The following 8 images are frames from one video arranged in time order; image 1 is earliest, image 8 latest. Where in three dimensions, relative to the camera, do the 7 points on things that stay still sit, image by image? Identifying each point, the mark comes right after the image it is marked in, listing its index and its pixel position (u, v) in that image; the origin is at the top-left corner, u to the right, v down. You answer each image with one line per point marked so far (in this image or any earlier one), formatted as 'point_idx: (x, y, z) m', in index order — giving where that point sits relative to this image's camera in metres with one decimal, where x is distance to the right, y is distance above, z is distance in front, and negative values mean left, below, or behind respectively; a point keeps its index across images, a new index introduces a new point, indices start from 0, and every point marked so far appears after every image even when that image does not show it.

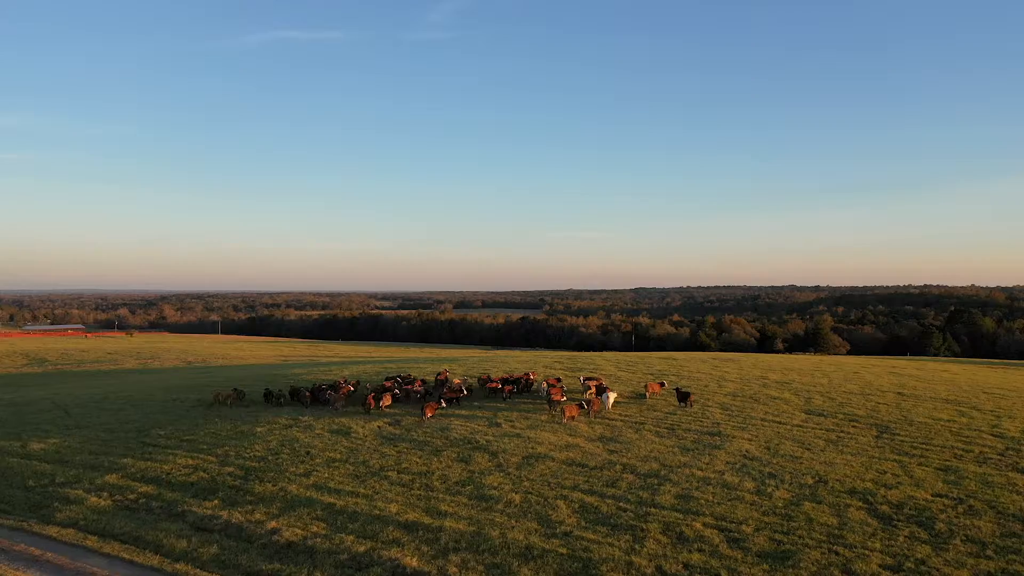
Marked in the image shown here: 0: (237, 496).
0: (-7.0, -5.3, +13.3) m
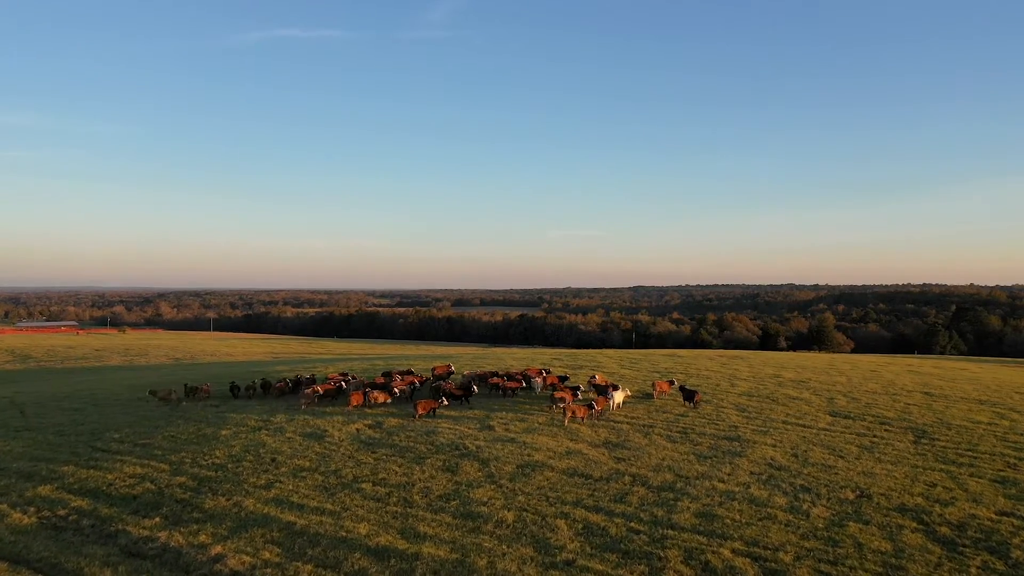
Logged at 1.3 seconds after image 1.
0: (-7.1, -4.9, +11.4) m
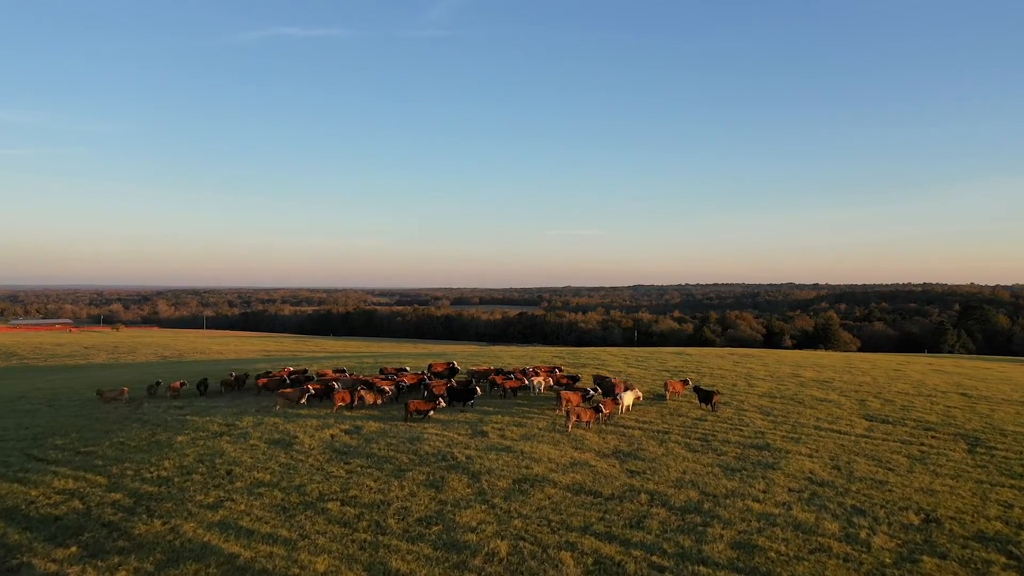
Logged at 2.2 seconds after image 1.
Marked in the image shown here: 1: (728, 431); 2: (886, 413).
0: (-7.2, -4.5, +9.4) m
1: (+6.1, -4.0, +14.9) m
2: (+12.1, -4.1, +17.1) m
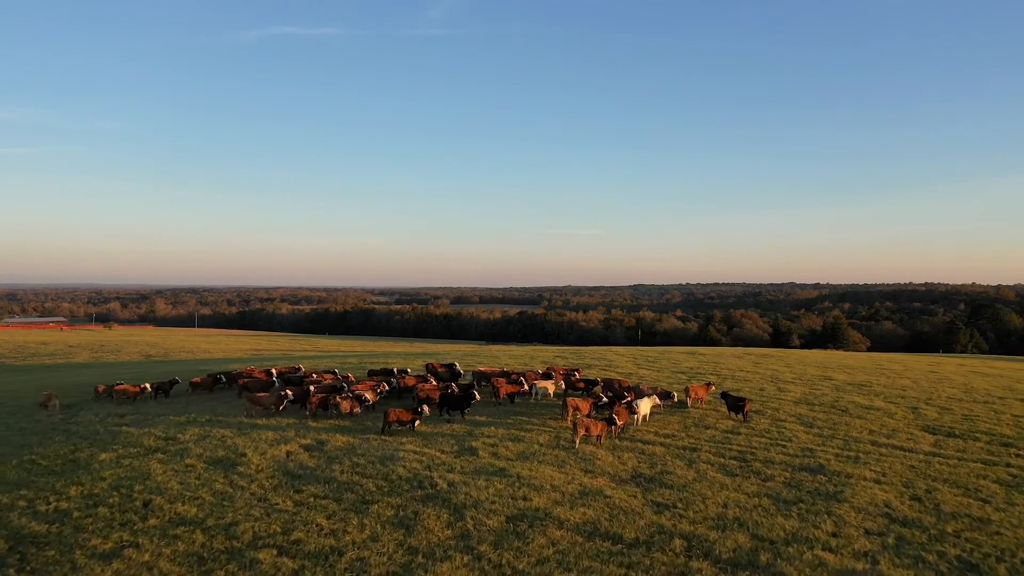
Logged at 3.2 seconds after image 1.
0: (-7.4, -4.2, +6.9) m
1: (+6.0, -3.7, +12.3) m
2: (+12.0, -3.8, +14.5) m
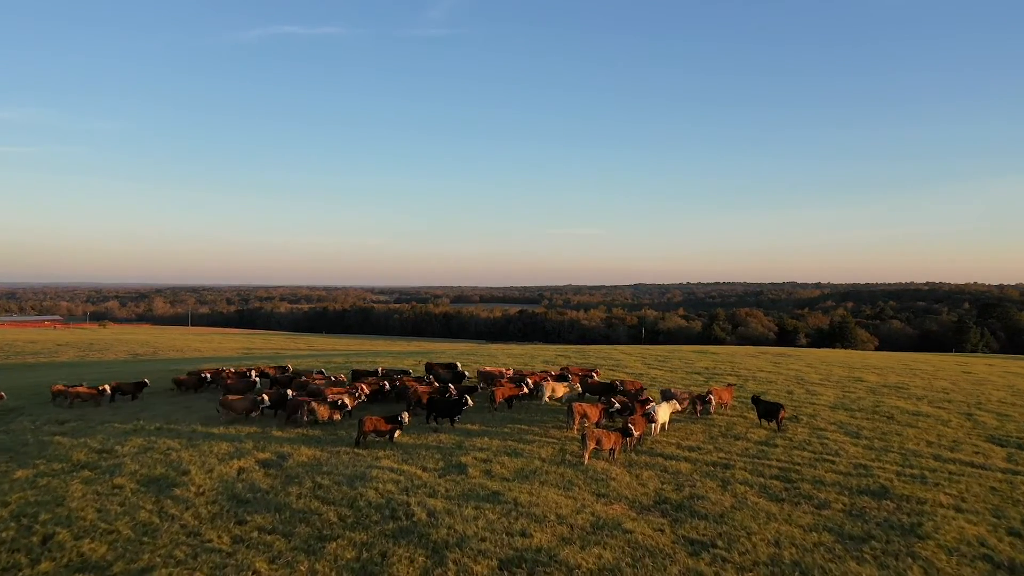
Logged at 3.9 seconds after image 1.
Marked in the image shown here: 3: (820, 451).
0: (-7.4, -3.9, +4.9) m
1: (+5.9, -3.4, +10.3) m
2: (+11.9, -3.5, +12.5) m
3: (+6.5, -3.4, +11.0) m
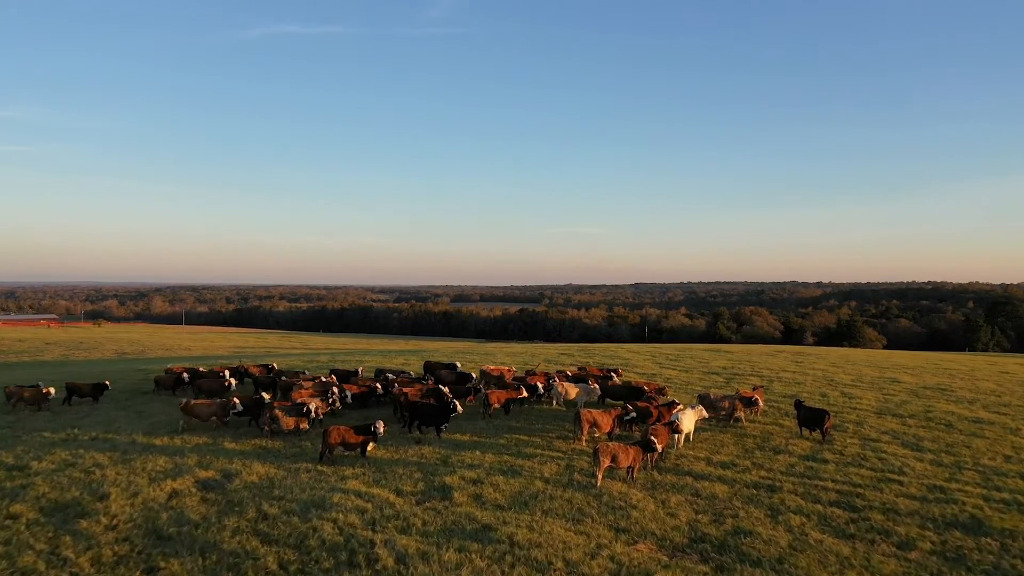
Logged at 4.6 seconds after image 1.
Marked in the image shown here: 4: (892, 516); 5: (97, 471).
0: (-7.5, -3.6, +3.0) m
1: (+5.8, -3.1, +8.4) m
2: (+11.9, -3.2, +10.6) m
3: (+6.4, -3.1, +9.1) m
4: (+5.3, -3.2, +7.4) m
5: (-7.0, -3.1, +9.0) m
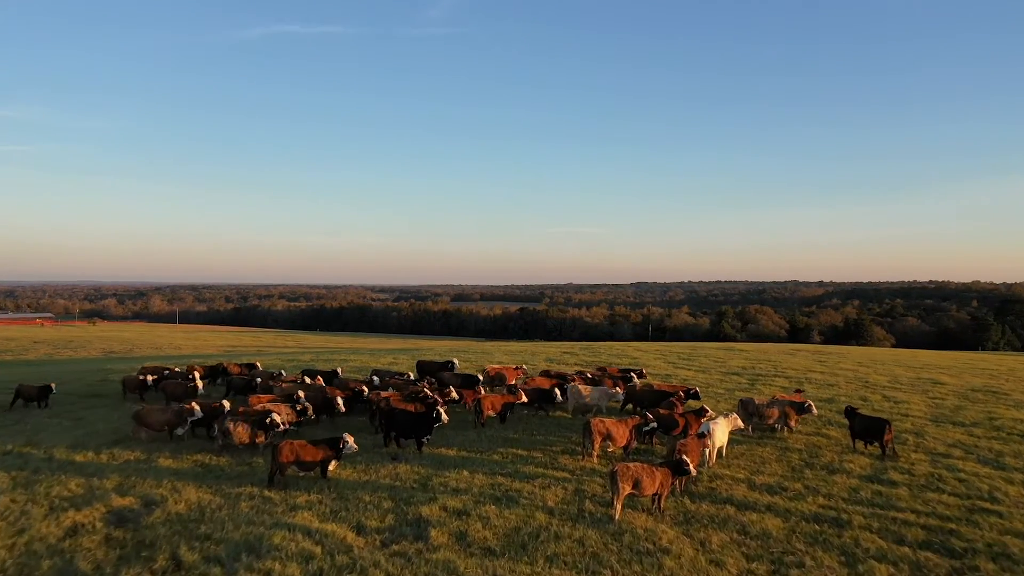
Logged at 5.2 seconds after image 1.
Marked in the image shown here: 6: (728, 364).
0: (-7.6, -3.4, +1.3) m
1: (+5.8, -2.9, +6.7) m
2: (+11.8, -2.9, +8.8) m
3: (+6.3, -2.9, +7.3) m
4: (+5.3, -2.9, +5.6) m
5: (-7.1, -2.8, +7.2) m
6: (+7.6, -2.7, +18.7) m
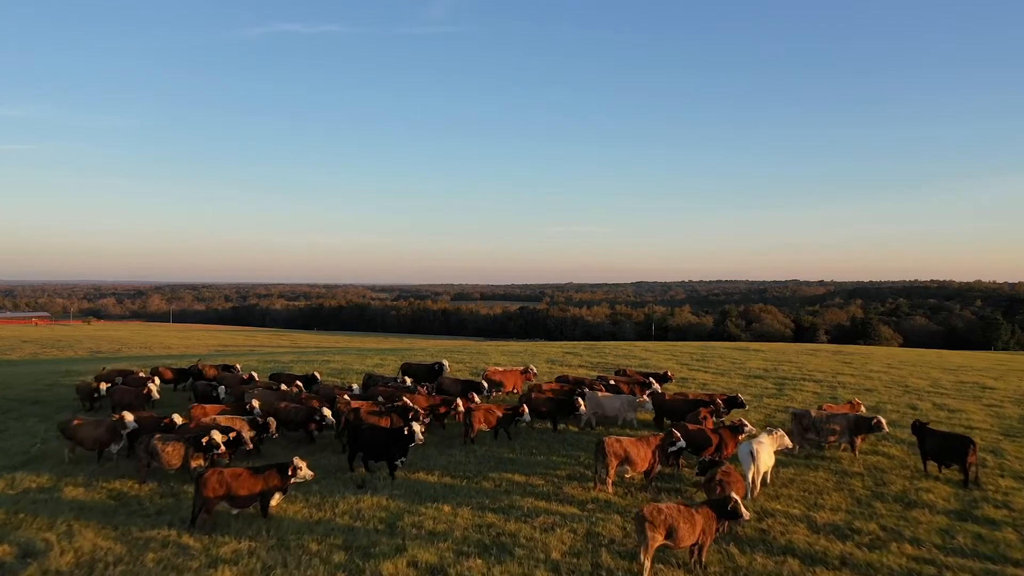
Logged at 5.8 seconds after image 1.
0: (-7.6, -3.2, -0.4) m
1: (+5.7, -2.7, +5.0) m
2: (+11.8, -2.8, +7.2) m
3: (+6.3, -2.7, +5.7) m
4: (+5.2, -2.8, +3.9) m
5: (-7.1, -2.7, +5.5) m
6: (+7.6, -2.5, +17.0) m
